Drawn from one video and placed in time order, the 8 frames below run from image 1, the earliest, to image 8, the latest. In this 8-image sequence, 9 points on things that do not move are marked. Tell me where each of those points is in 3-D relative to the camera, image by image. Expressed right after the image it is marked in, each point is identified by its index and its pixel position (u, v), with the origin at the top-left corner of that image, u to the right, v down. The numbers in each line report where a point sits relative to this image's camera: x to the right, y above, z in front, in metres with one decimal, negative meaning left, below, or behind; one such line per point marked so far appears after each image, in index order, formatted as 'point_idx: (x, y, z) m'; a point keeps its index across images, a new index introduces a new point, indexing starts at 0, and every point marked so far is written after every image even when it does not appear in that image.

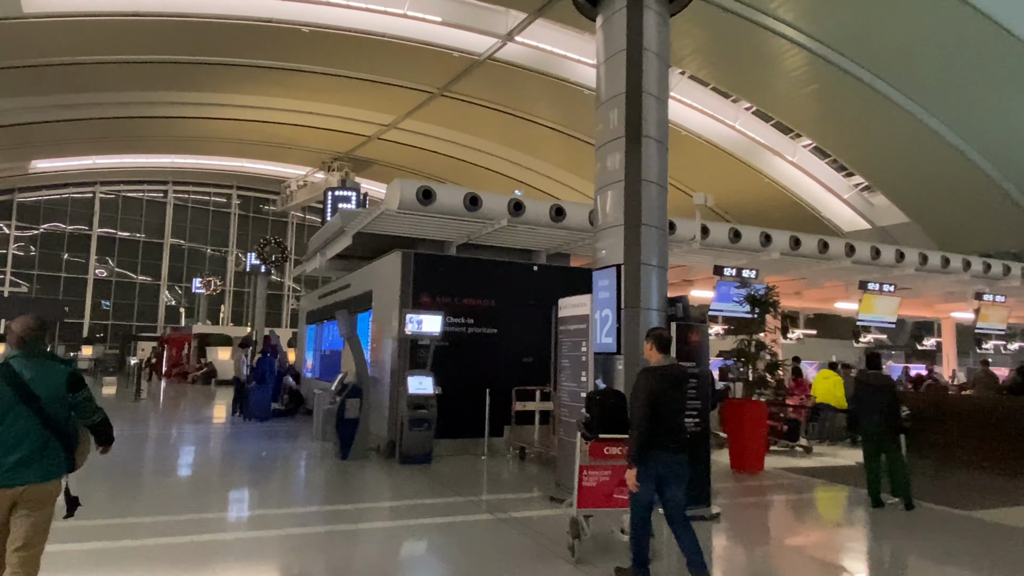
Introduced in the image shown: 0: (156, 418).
0: (-7.8, -2.9, +15.0) m
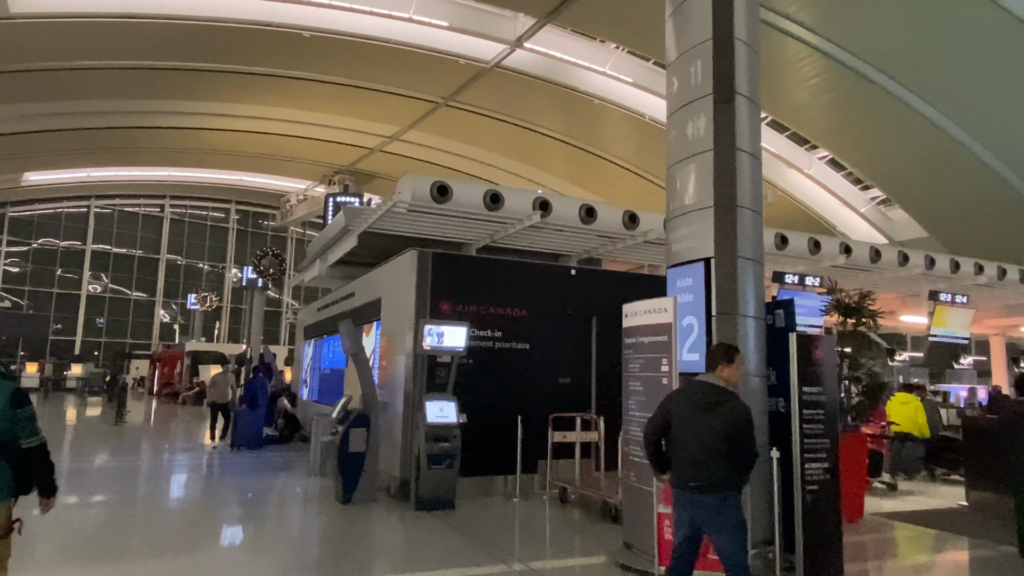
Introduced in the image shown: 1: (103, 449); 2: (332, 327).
0: (-7.5, -3.1, +13.8) m
1: (-7.7, -3.0, +12.9) m
2: (-2.4, -0.5, +9.3) m
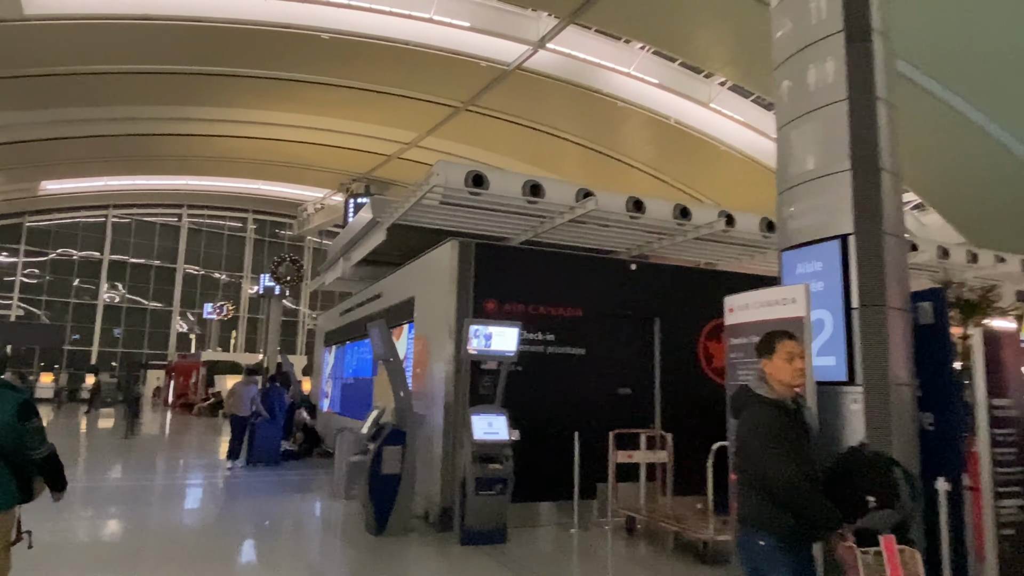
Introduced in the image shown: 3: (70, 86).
0: (-6.9, -3.3, +13.1) m
1: (-7.1, -3.1, +12.2) m
2: (-1.9, -0.6, +8.5) m
3: (-12.6, +5.7, +19.6) m
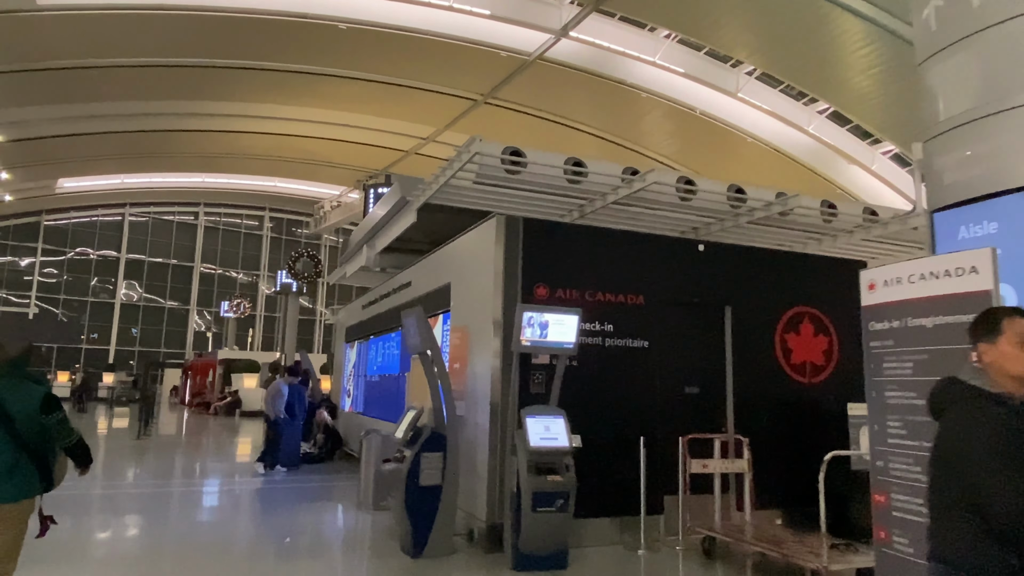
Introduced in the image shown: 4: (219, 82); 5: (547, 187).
0: (-6.4, -3.2, +12.6) m
1: (-6.6, -3.0, +11.7) m
2: (-1.5, -0.5, +7.9) m
3: (-12.0, +5.8, +19.2) m
4: (-8.5, +6.0, +19.9) m
5: (+0.3, +0.9, +6.2) m
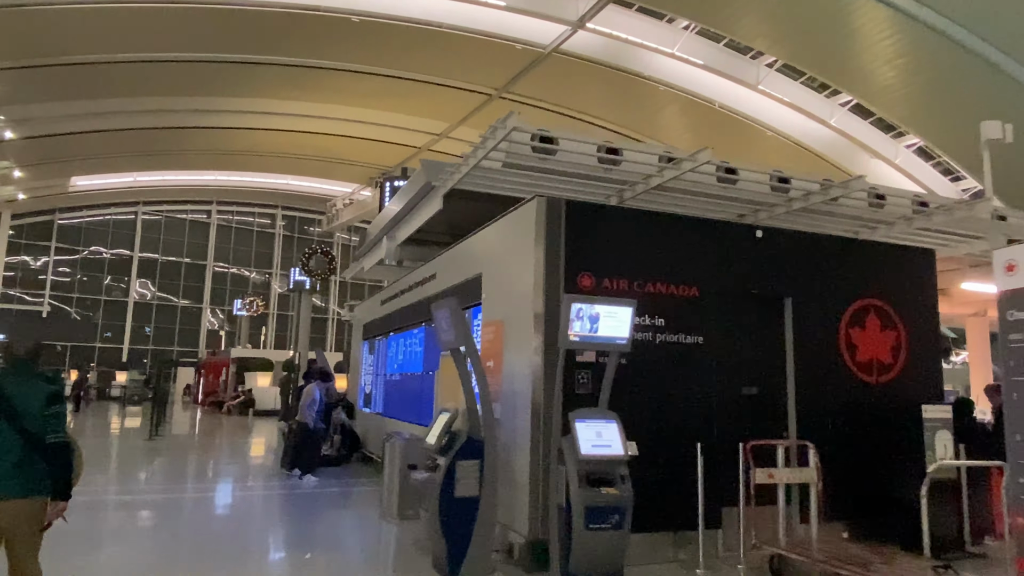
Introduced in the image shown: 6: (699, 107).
0: (-6.0, -3.1, +12.3) m
1: (-6.2, -3.0, +11.4) m
2: (-1.2, -0.4, +7.5) m
3: (-11.5, +5.9, +18.9) m
4: (-8.0, +6.0, +19.6) m
5: (+0.6, +1.0, +5.8) m
6: (+5.3, +5.1, +19.1) m
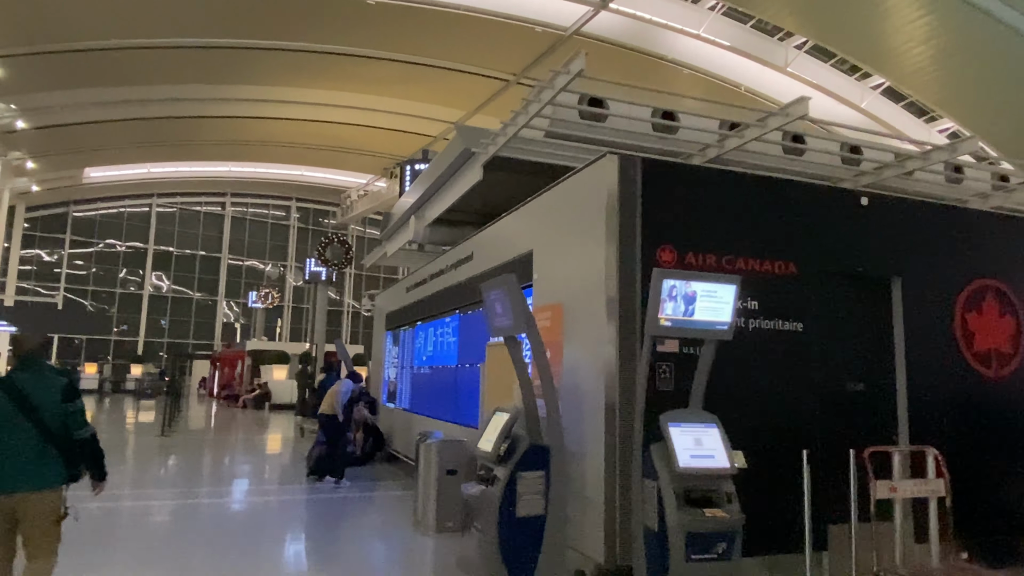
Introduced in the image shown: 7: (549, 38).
0: (-5.5, -2.9, +11.8) m
1: (-5.8, -2.8, +10.9) m
2: (-0.8, -0.2, +6.9) m
3: (-10.9, +6.1, +18.4) m
4: (-7.4, +6.3, +19.0) m
5: (+0.9, +1.1, +5.1) m
6: (+5.9, +5.4, +18.3) m
7: (+1.1, +6.4, +17.4) m
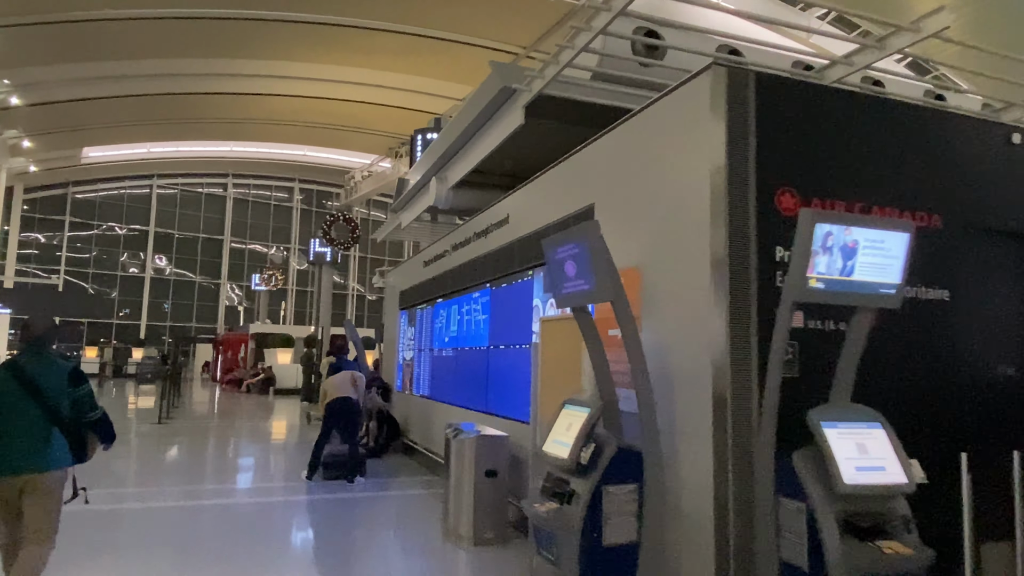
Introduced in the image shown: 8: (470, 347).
0: (-5.2, -2.6, +11.2) m
1: (-5.5, -2.5, +10.3) m
2: (-0.6, 0.0, +6.2) m
3: (-10.6, +6.6, +17.6) m
4: (-7.1, +6.8, +18.2) m
5: (+1.2, +1.3, +4.3) m
6: (+6.2, +5.9, +17.4) m
7: (+1.4, +6.9, +16.5) m
8: (-0.4, -0.5, +5.6) m
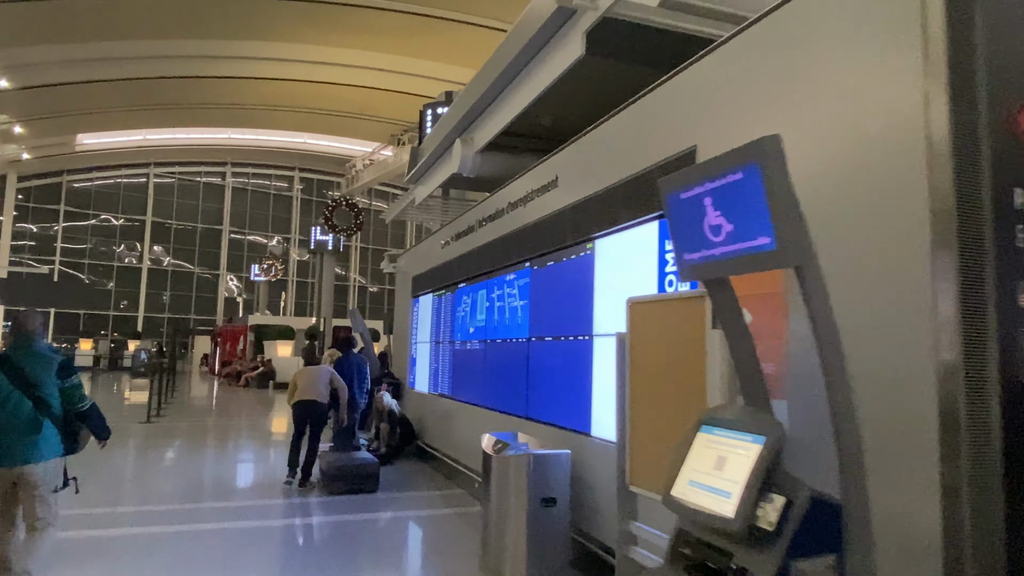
0: (-5.0, -2.4, +10.4) m
1: (-5.2, -2.3, +9.5) m
2: (-0.3, +0.1, +5.4) m
3: (-10.3, +6.9, +16.7) m
4: (-6.8, +7.1, +17.3) m
5: (+1.5, +1.4, +3.5) m
6: (+6.5, +6.2, +16.6) m
7: (+1.6, +7.2, +15.6) m
8: (-0.1, -0.4, +4.7) m
